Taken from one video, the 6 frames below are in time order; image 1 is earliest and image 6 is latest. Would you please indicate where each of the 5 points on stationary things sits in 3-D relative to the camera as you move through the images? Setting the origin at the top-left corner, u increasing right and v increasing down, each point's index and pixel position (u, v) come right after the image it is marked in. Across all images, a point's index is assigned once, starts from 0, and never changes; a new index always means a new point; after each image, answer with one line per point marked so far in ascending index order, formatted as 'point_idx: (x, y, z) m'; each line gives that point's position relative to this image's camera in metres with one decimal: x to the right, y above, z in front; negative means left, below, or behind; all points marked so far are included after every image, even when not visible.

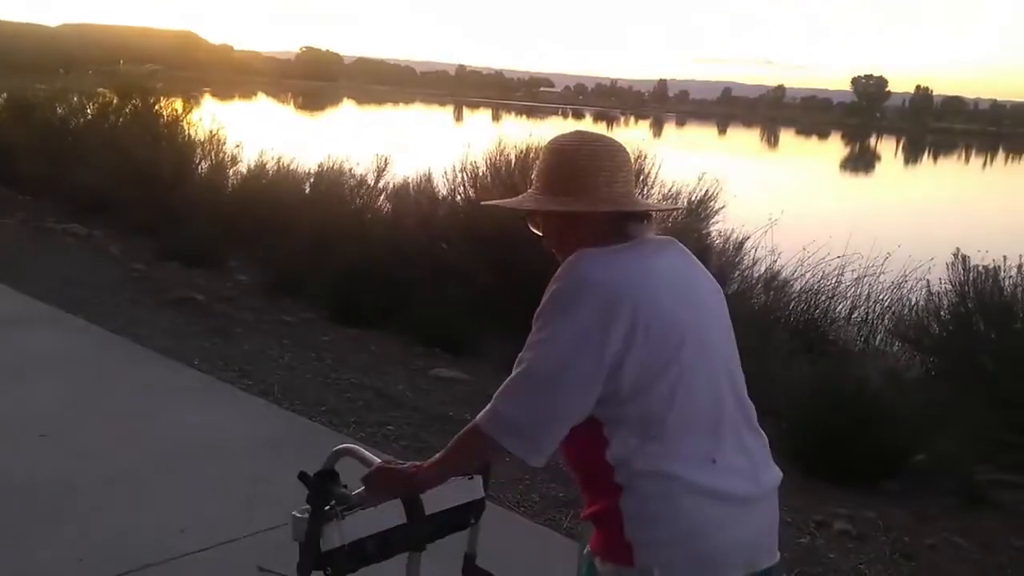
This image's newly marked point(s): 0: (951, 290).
0: (+3.6, 0.0, +7.7) m
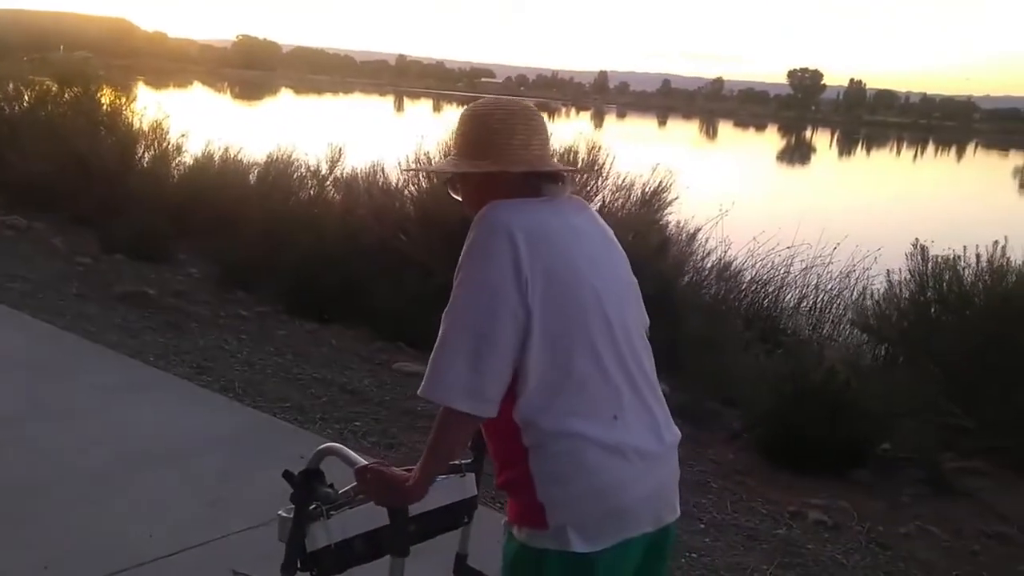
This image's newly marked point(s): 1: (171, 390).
0: (+3.3, +0.1, +7.8) m
1: (-2.2, -0.7, +6.1) m
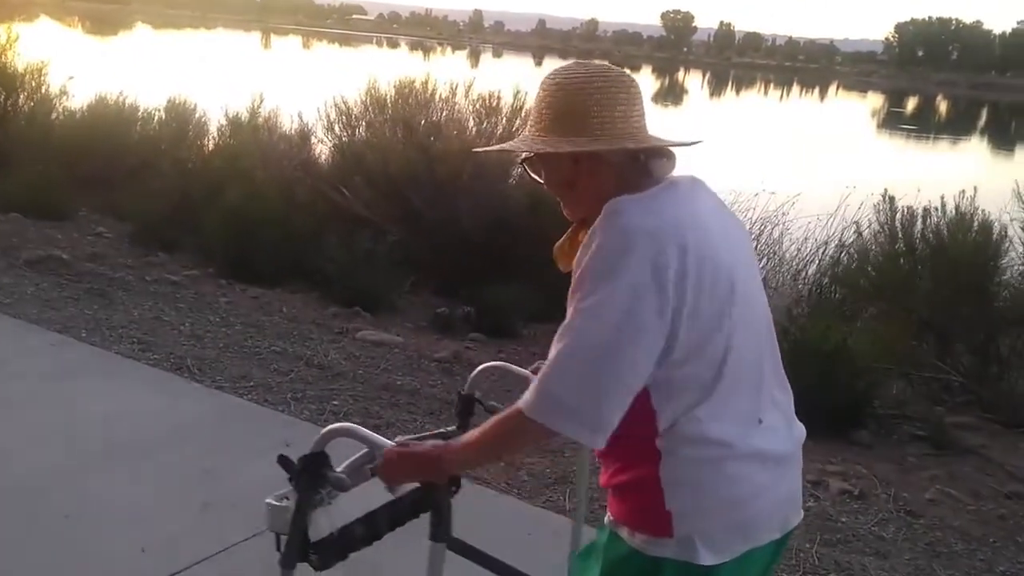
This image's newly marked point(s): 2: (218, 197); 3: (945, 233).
0: (+3.0, +0.5, +7.8) m
1: (-2.2, -0.5, +5.4) m
2: (-2.9, +0.9, +9.6) m
3: (+3.3, +0.4, +7.2) m
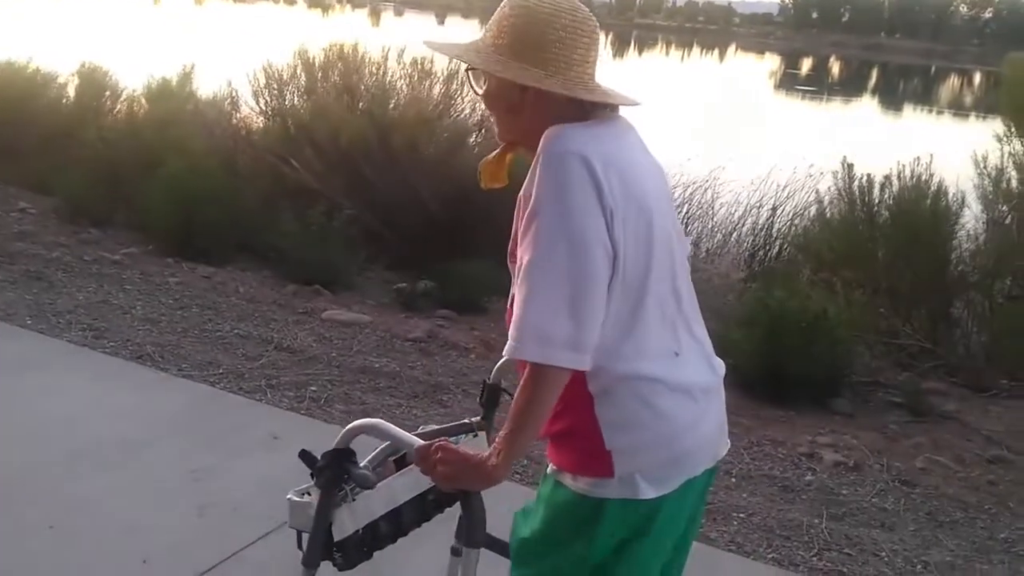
0: (+2.7, +0.7, +7.9) m
1: (-2.3, -0.4, +5.1) m
2: (-3.4, +1.1, +9.0) m
3: (+3.0, +0.7, +7.3) m
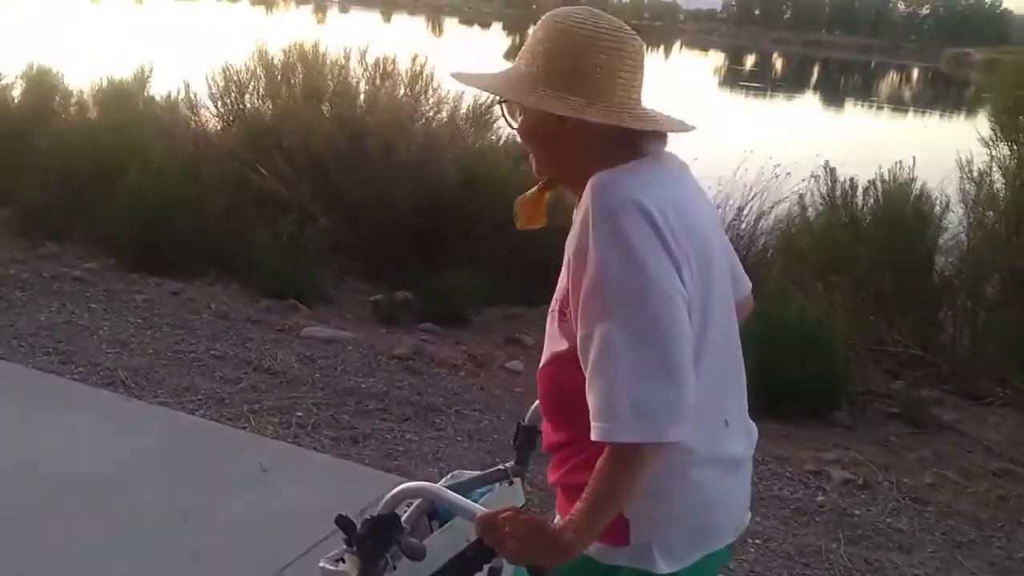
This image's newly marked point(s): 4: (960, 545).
0: (+2.5, +0.7, +7.8) m
1: (-2.3, -0.6, +4.7) m
2: (-3.7, +1.0, +8.7) m
3: (+2.9, +0.6, +7.3) m
4: (+2.0, -1.1, +4.2) m
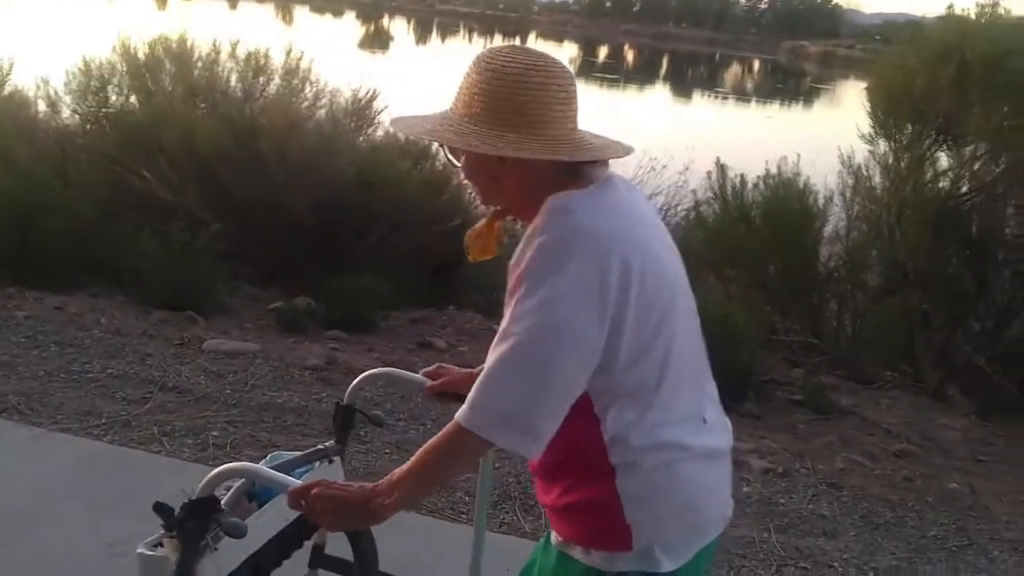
0: (+1.6, +0.8, +8.0) m
1: (-2.6, -0.7, +4.3) m
2: (-4.6, +0.9, +8.0) m
3: (+2.1, +0.7, +7.6) m
4: (+1.7, -1.1, +4.5) m
